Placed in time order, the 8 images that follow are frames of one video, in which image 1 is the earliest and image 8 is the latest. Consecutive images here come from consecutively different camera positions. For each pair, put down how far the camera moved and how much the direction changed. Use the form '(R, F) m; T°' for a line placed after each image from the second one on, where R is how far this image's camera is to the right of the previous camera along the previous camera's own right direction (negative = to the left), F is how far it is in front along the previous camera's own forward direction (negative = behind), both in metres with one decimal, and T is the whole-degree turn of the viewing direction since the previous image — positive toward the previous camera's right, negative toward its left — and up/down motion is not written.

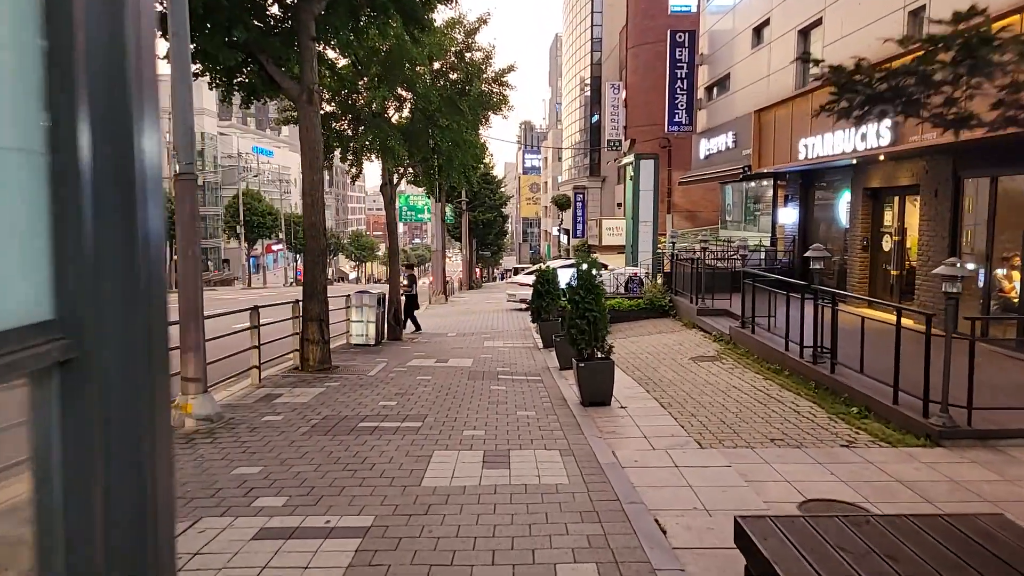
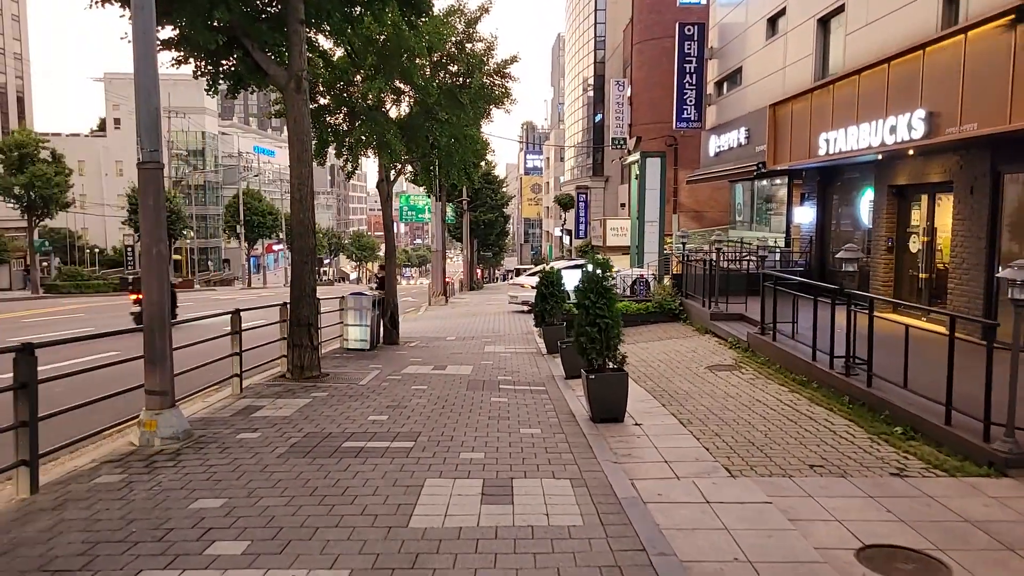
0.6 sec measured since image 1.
(0.0, +0.8) m; 0°
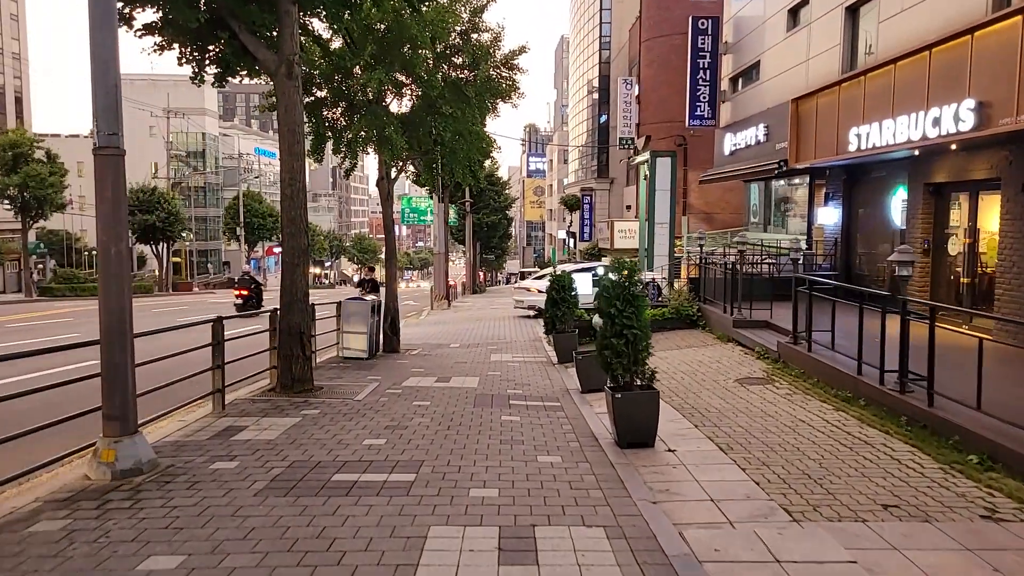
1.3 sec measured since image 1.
(-0.1, +0.9) m; 0°
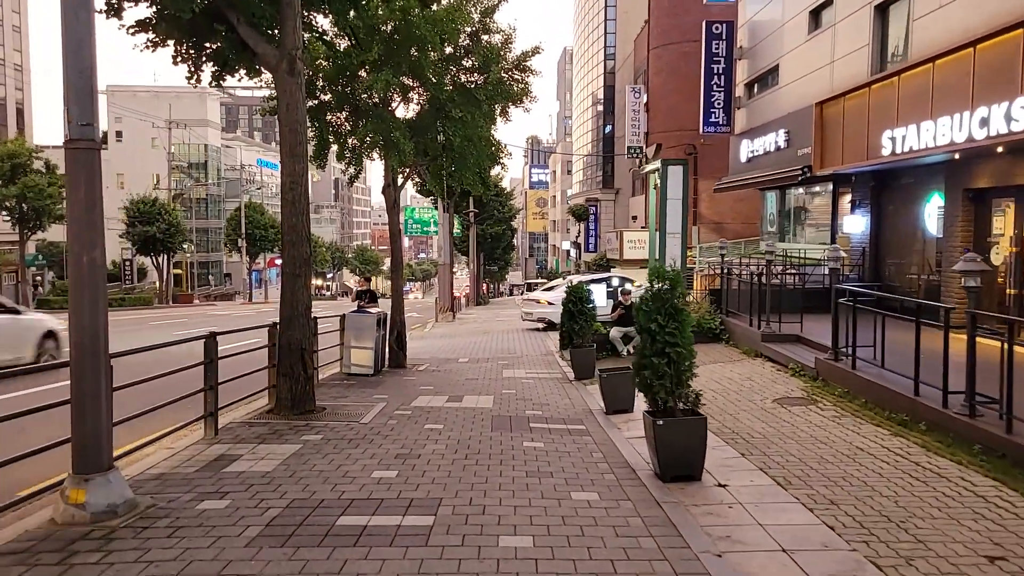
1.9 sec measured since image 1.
(-0.2, +0.7) m; 0°
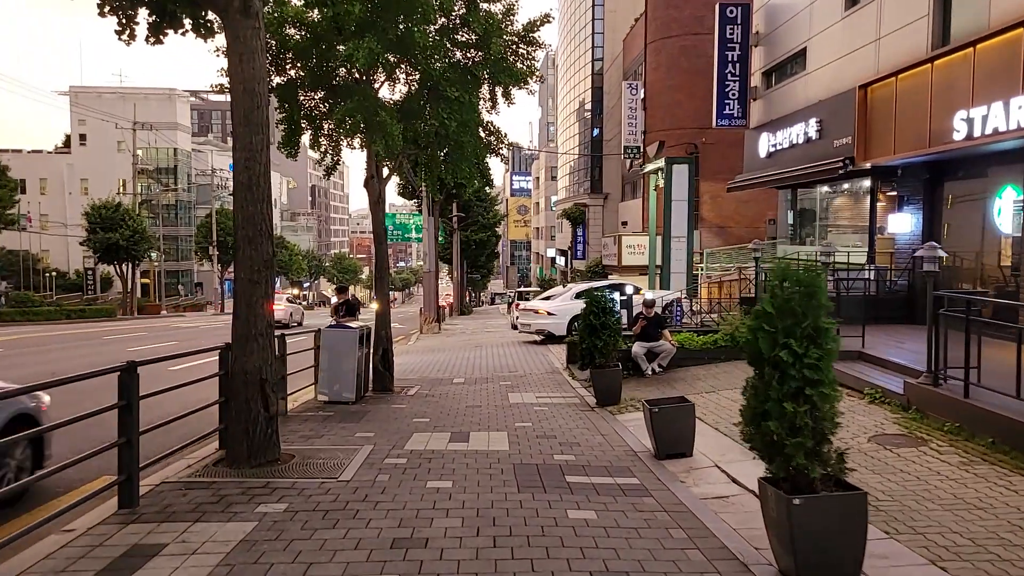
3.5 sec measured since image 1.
(-0.4, +2.0) m; +2°
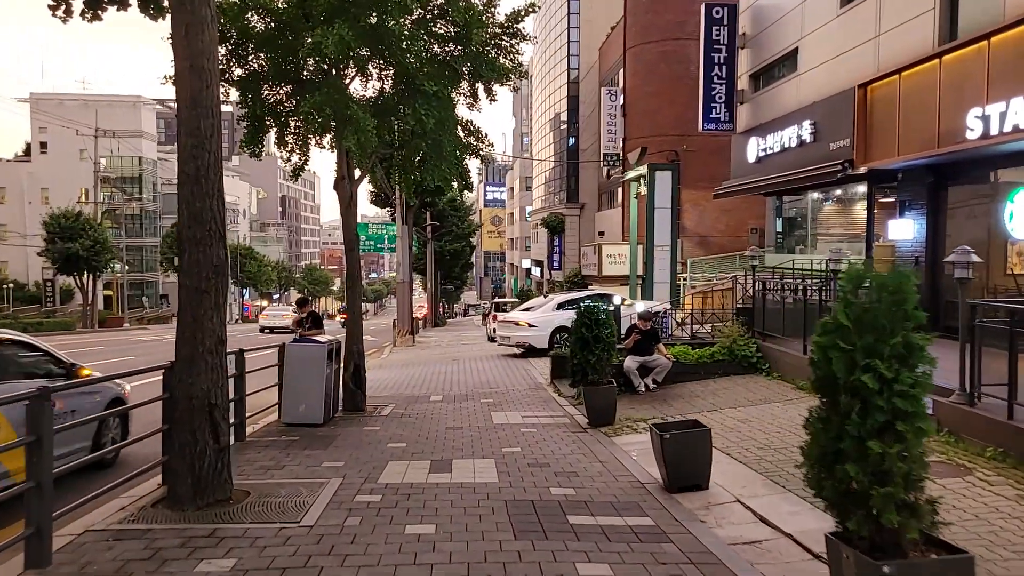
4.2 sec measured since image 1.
(-0.1, +0.9) m; +2°
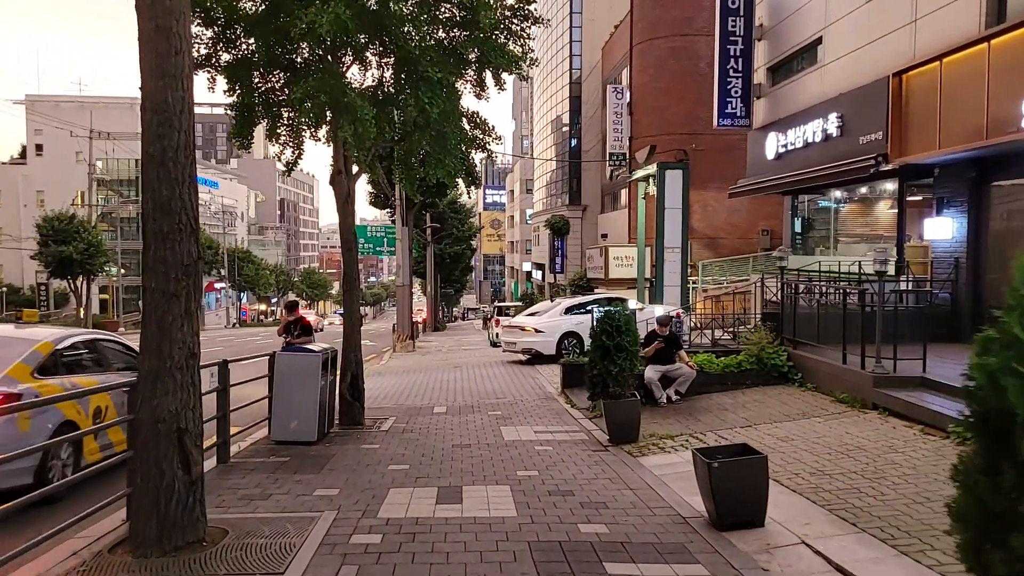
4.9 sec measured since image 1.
(-0.2, +0.9) m; 0°
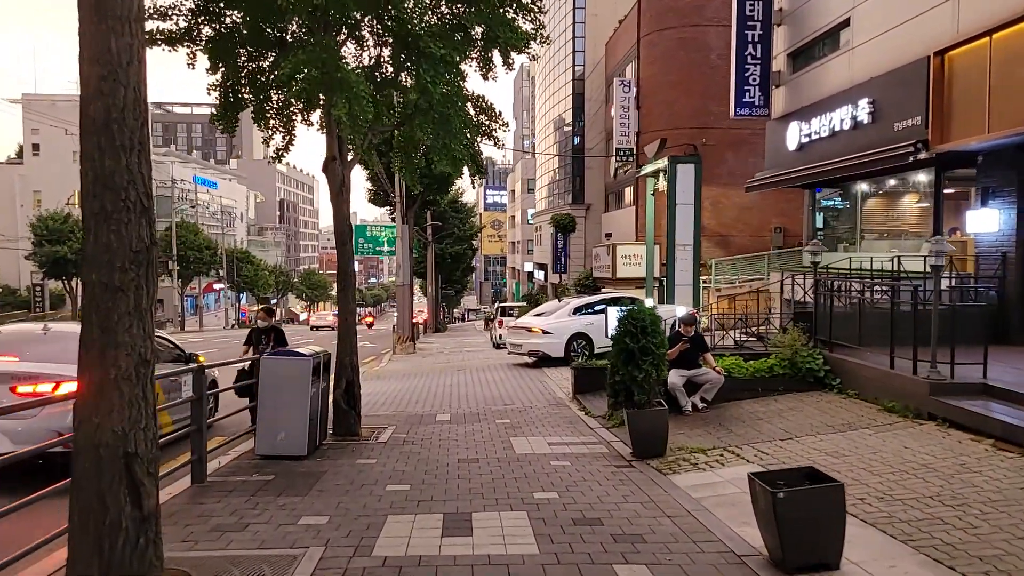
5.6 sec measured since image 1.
(-0.1, +0.9) m; 0°
